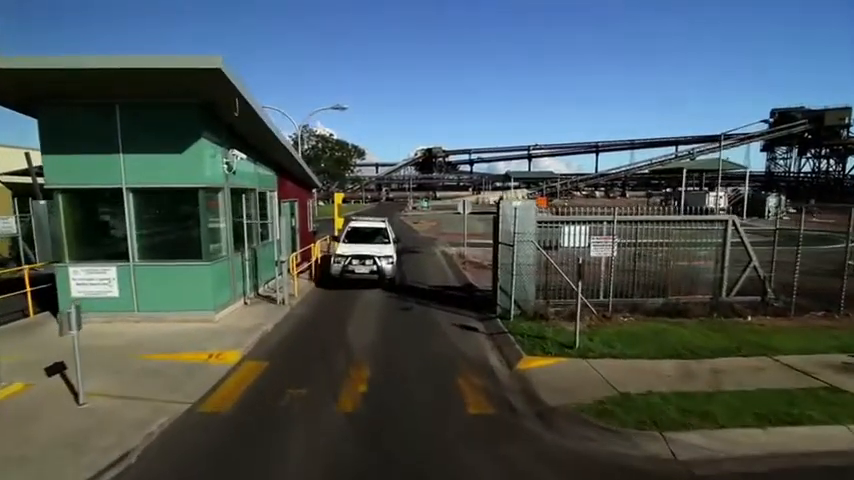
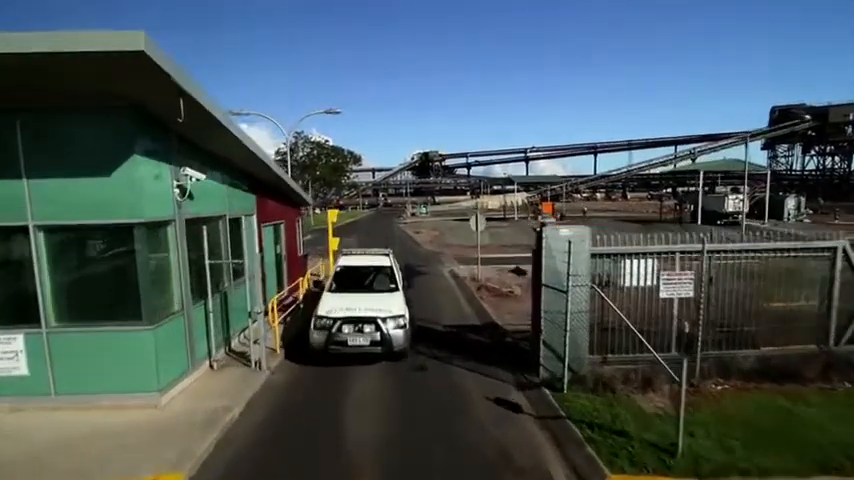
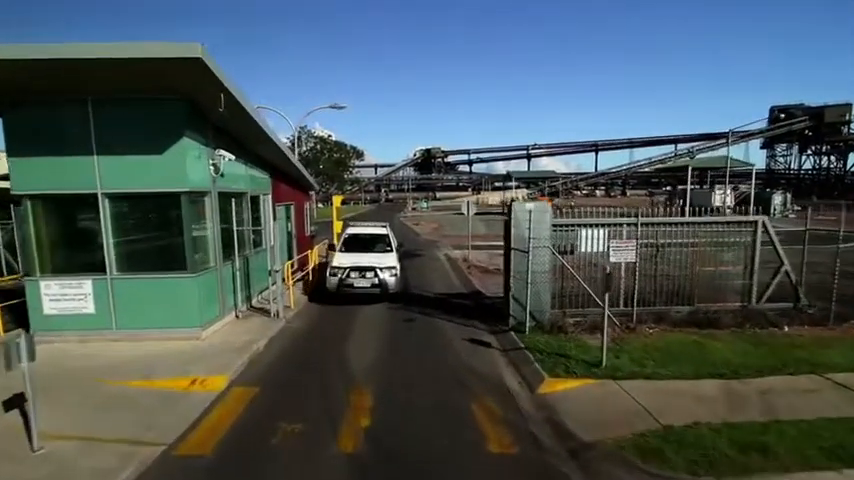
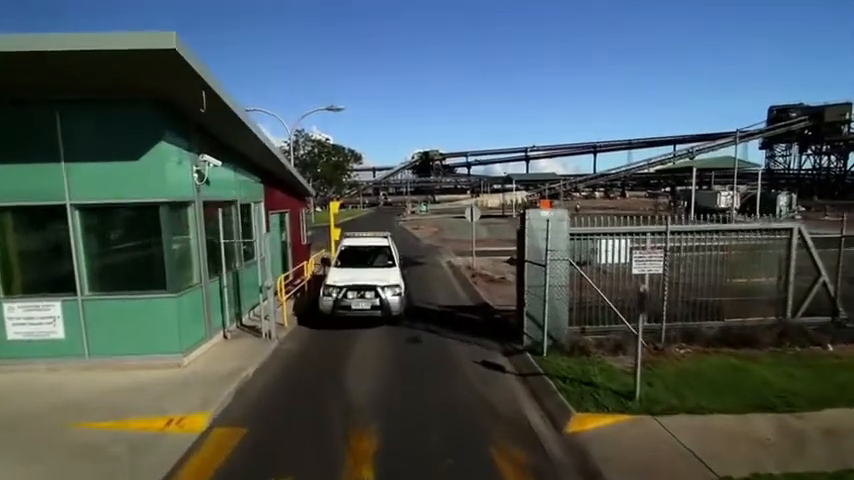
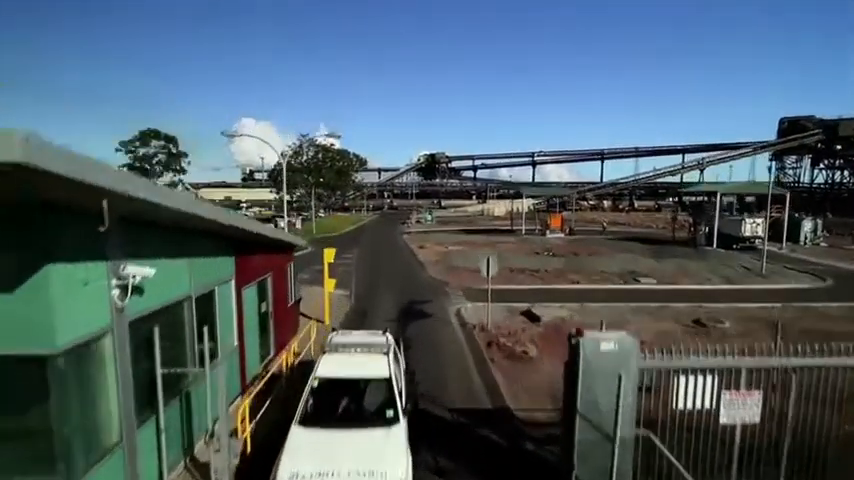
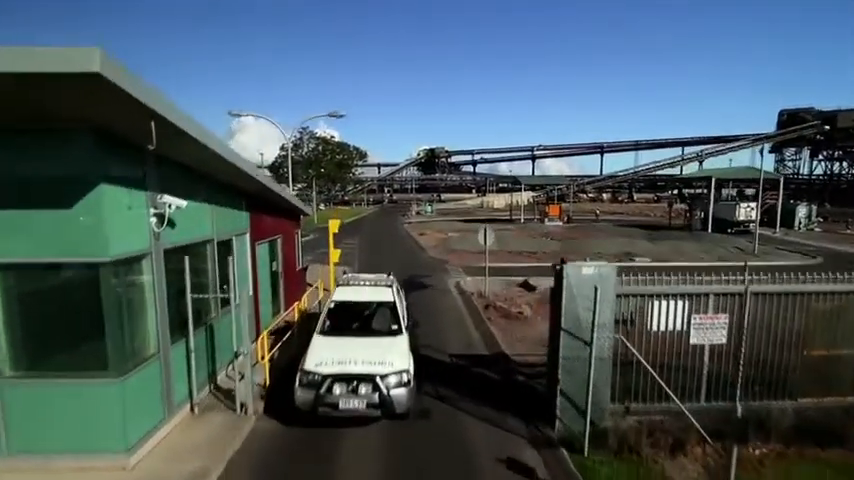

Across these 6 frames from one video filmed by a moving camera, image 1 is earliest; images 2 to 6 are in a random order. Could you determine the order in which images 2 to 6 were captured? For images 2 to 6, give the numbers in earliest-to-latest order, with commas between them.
3, 4, 2, 6, 5
